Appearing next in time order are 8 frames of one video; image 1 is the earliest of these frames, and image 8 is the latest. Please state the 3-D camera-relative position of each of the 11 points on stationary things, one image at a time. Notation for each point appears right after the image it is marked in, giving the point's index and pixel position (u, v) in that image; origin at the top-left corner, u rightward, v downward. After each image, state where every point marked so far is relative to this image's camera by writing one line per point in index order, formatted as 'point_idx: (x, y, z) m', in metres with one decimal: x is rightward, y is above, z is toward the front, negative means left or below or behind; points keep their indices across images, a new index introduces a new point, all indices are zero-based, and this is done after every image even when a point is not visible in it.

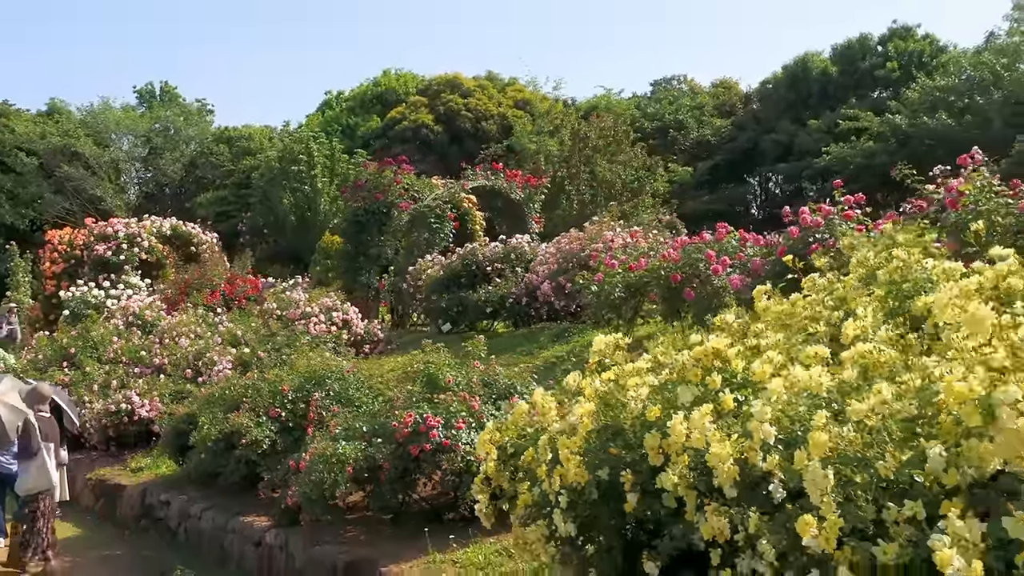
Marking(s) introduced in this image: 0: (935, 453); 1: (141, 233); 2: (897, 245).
0: (+0.8, -0.3, +1.9) m
1: (-4.3, +0.7, +11.8) m
2: (+1.5, +0.2, +4.0) m
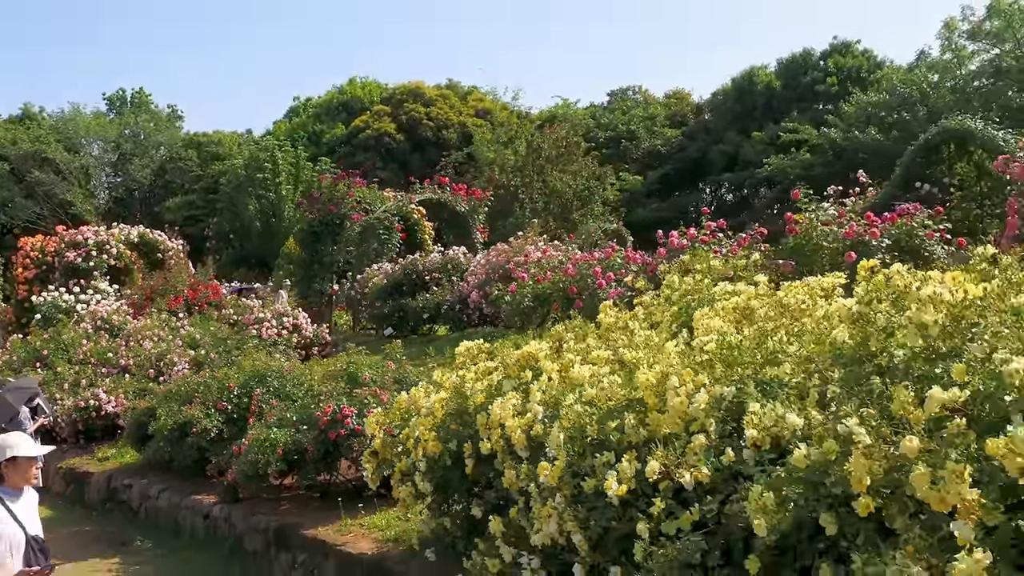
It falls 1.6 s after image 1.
0: (+0.3, -0.4, +2.9) m
1: (-5.0, +0.6, +12.7) m
2: (+0.9, +0.1, +5.0) m
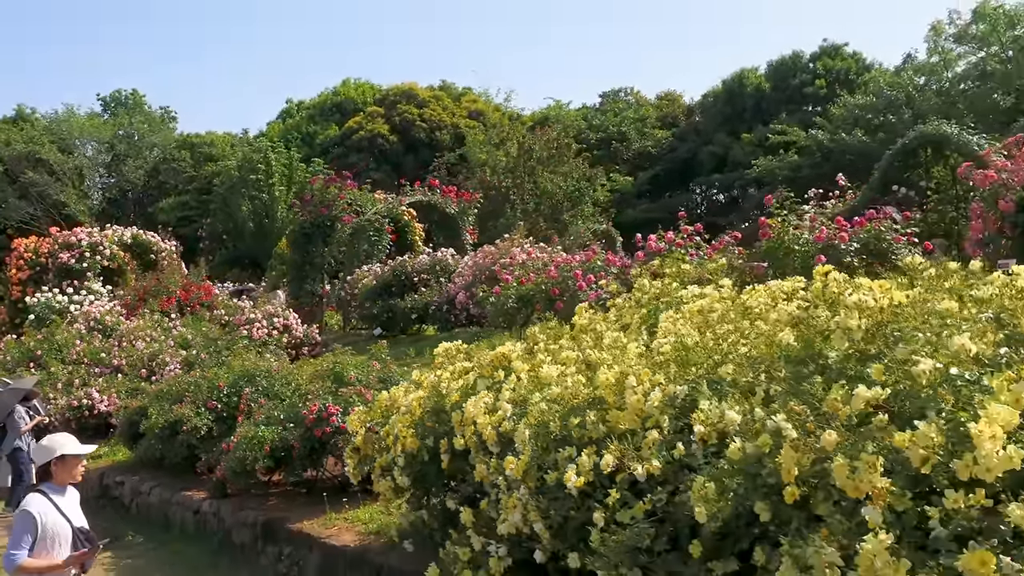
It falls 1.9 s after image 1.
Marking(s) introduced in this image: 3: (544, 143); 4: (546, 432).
0: (+0.2, -0.4, +3.1) m
1: (-5.1, +0.6, +12.8) m
2: (+0.8, +0.1, +5.2) m
3: (+0.7, +2.4, +16.4) m
4: (+0.1, -0.4, +3.2) m
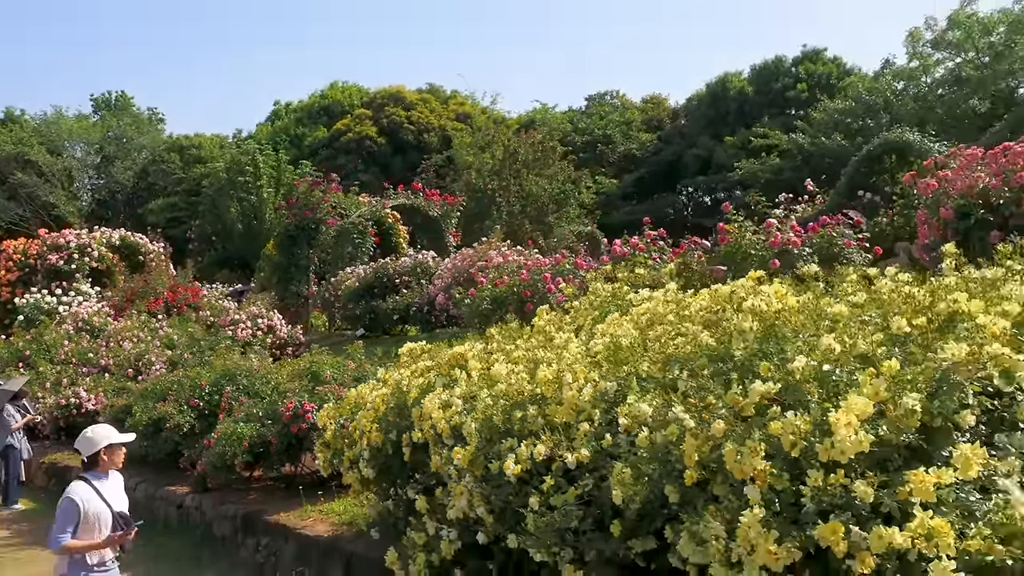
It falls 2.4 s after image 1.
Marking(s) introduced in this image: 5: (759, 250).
0: (0.0, -0.4, +3.4) m
1: (-5.4, +0.6, +13.1) m
2: (+0.6, 0.0, +5.5) m
3: (+0.4, +2.4, +16.7) m
4: (-0.1, -0.5, +3.5) m
5: (+1.6, +0.2, +6.6) m
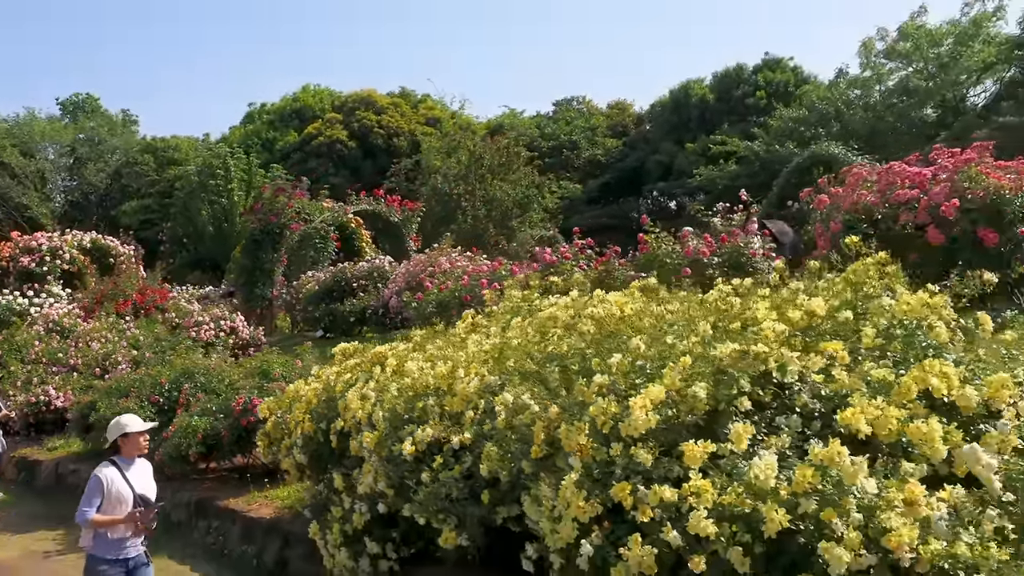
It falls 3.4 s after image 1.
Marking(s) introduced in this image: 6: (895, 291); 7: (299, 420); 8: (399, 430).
0: (-0.3, -0.5, +4.0) m
1: (-6.0, +0.5, +13.6) m
2: (+0.2, 0.0, +6.1) m
3: (-0.2, +2.3, +17.3) m
4: (-0.5, -0.5, +4.1) m
5: (+1.1, +0.2, +7.3) m
6: (+1.3, 0.0, +3.5) m
7: (-1.0, -0.6, +5.0) m
8: (-0.5, -0.6, +4.0) m
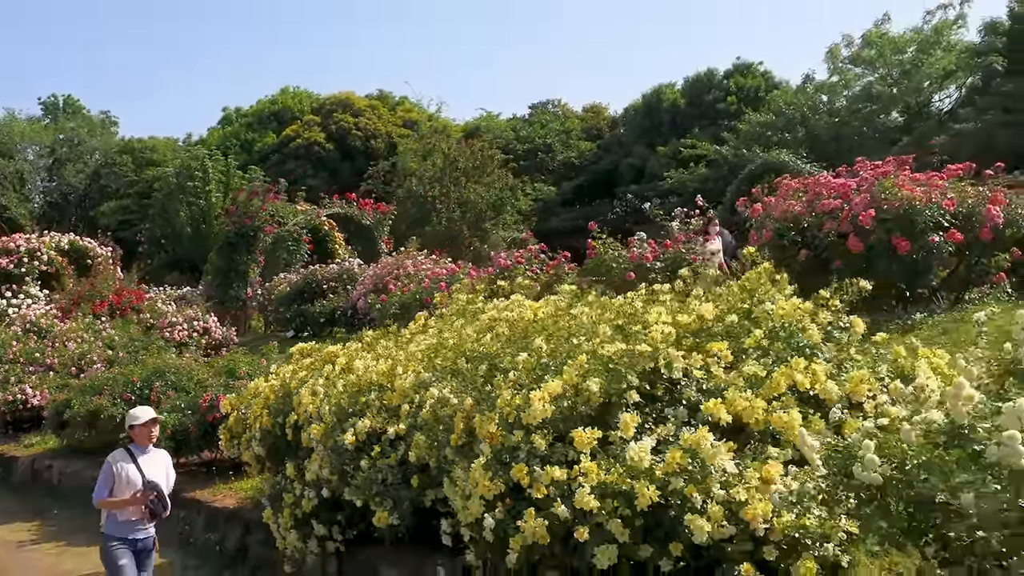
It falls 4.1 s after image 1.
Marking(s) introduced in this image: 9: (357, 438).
0: (-0.6, -0.5, +4.4) m
1: (-6.4, +0.5, +13.9) m
2: (-0.1, 0.0, +6.5) m
3: (-0.7, +2.3, +17.7) m
4: (-0.8, -0.5, +4.5) m
5: (+0.8, +0.2, +7.7) m
6: (+1.0, 0.0, +3.9) m
7: (-1.4, -0.7, +5.4) m
8: (-0.7, -0.6, +4.4) m
9: (-0.7, -0.6, +4.3) m
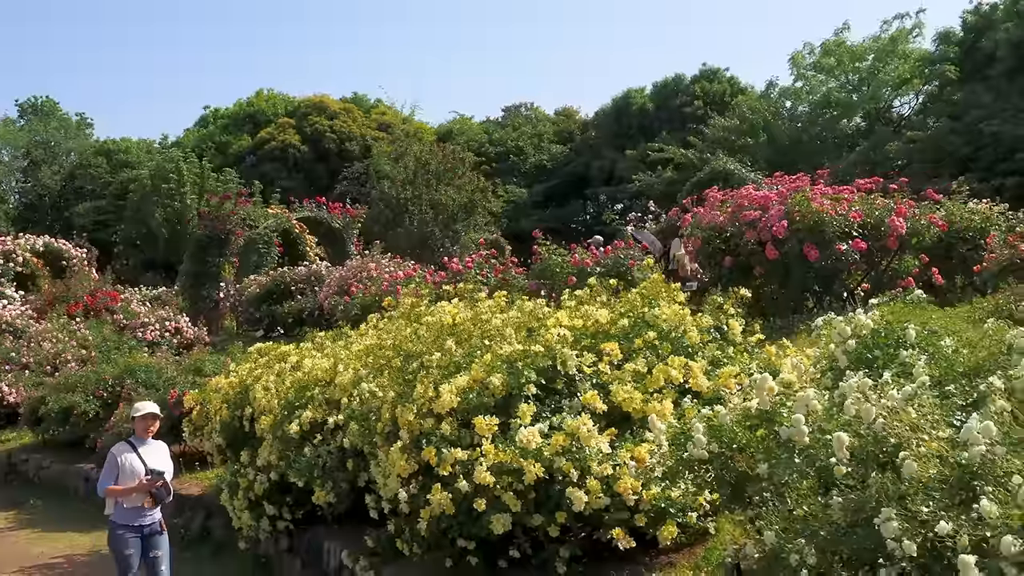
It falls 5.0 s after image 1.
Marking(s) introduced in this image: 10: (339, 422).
0: (-1.0, -0.5, +4.9) m
1: (-7.0, +0.5, +14.3) m
2: (-0.5, 0.0, +7.0) m
3: (-1.3, +2.3, +18.2) m
4: (-1.1, -0.6, +5.0) m
5: (+0.4, +0.2, +8.2) m
6: (+0.7, -0.1, +4.5) m
7: (-1.7, -0.7, +5.9) m
8: (-1.1, -0.6, +4.9) m
9: (-1.0, -0.7, +4.8) m
10: (-0.8, -0.6, +4.6) m
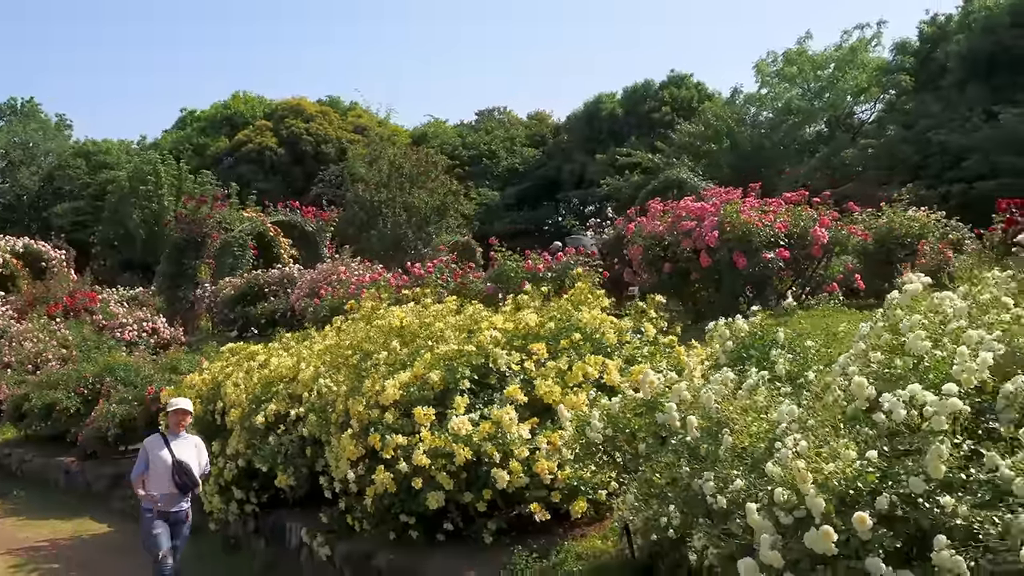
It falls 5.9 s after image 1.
0: (-1.3, -0.5, +5.5) m
1: (-7.4, +0.5, +14.7) m
2: (-0.8, -0.1, +7.6) m
3: (-1.9, +2.2, +18.7) m
4: (-1.4, -0.6, +5.5) m
5: (0.0, +0.1, +8.8) m
6: (+0.4, -0.1, +5.1) m
7: (-2.0, -0.7, +6.4) m
8: (-1.4, -0.6, +5.5) m
9: (-1.3, -0.7, +5.3) m
10: (-1.1, -0.6, +5.2) m
